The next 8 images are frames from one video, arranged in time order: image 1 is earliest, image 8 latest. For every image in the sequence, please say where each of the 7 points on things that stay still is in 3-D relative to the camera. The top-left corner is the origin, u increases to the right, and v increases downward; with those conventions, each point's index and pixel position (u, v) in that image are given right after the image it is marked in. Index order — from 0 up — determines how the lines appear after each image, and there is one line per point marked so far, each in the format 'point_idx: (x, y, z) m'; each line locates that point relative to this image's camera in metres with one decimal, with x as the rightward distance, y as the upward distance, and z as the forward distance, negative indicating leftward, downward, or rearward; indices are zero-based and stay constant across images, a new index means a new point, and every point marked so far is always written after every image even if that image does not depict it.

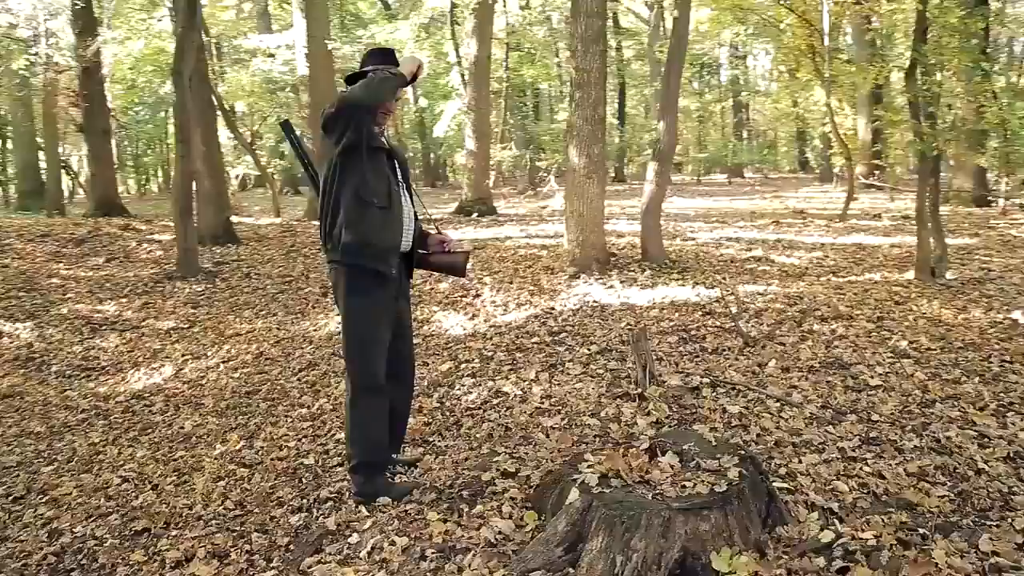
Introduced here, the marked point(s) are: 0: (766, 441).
0: (+1.5, -0.9, +4.7) m
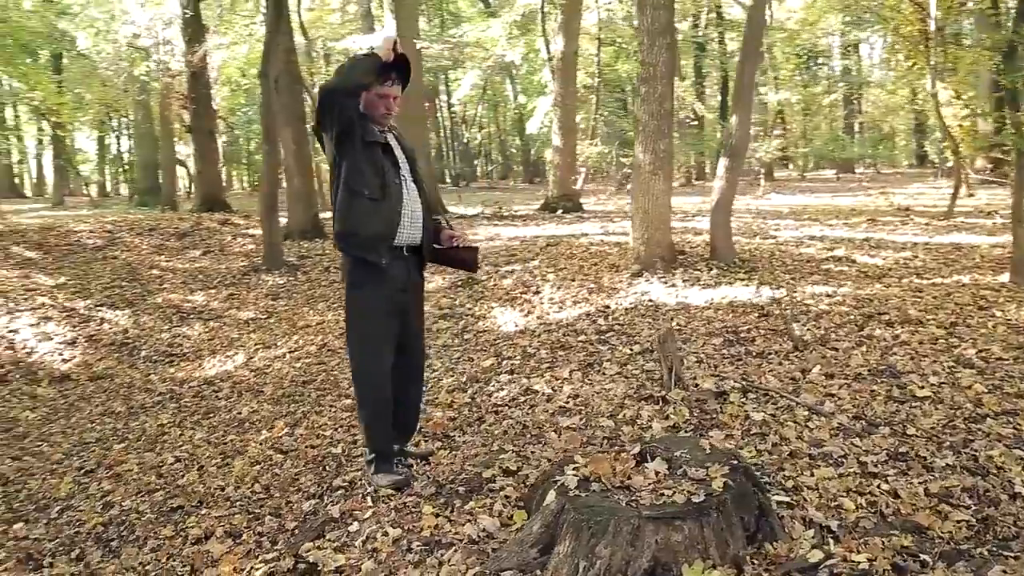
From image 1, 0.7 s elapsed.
0: (+1.5, -1.0, +4.5) m
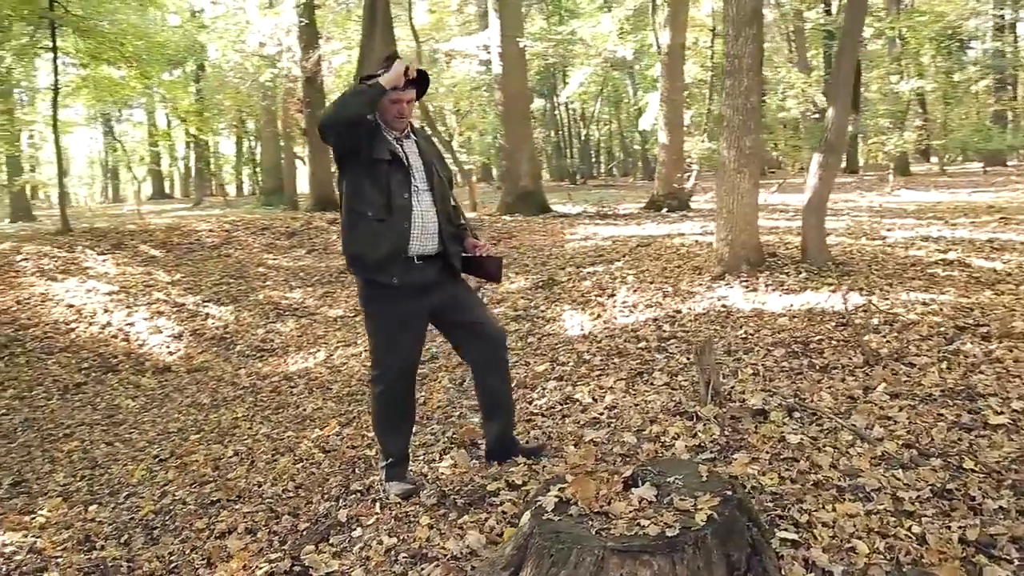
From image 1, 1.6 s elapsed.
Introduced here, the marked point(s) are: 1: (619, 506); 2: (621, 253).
0: (+1.5, -1.0, +4.0) m
1: (+0.5, -1.0, +3.4) m
2: (+1.7, +0.6, +12.0) m
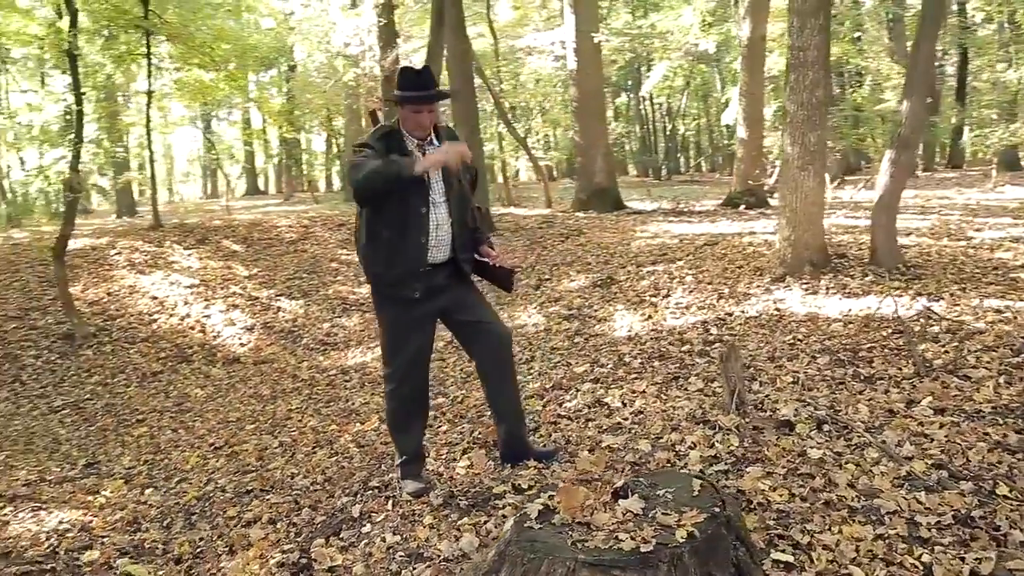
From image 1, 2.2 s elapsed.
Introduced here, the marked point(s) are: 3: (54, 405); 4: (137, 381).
0: (+1.5, -1.0, +3.8) m
1: (+0.4, -1.0, +3.3) m
2: (+2.6, +0.6, +11.7) m
3: (-6.3, -1.6, +10.6) m
4: (-5.4, -1.4, +11.2) m
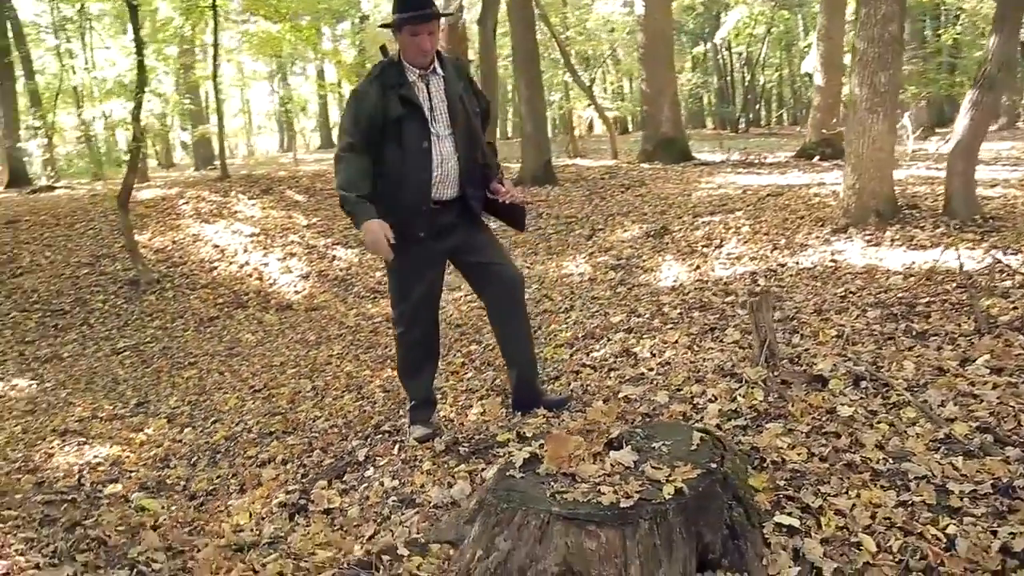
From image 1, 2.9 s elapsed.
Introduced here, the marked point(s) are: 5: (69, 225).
0: (+1.5, -0.8, +3.5) m
1: (+0.3, -0.7, +3.1) m
2: (+3.4, +1.2, +11.1) m
3: (-5.6, -0.8, +11.0) m
4: (-4.7, -0.6, +11.5) m
5: (-8.7, +1.2, +15.3) m
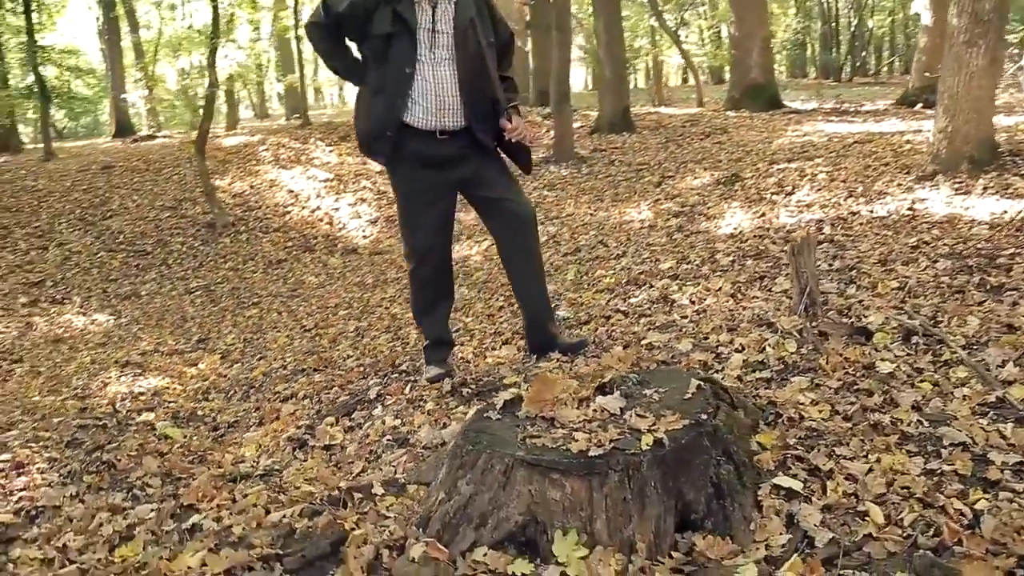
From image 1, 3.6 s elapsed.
0: (+1.4, -0.5, +3.1) m
1: (+0.2, -0.5, +2.8) m
2: (+4.3, +1.9, +10.3) m
3: (-4.7, +0.1, +11.4) m
4: (-3.8, +0.3, +11.7) m
5: (-7.3, +2.4, +15.8) m
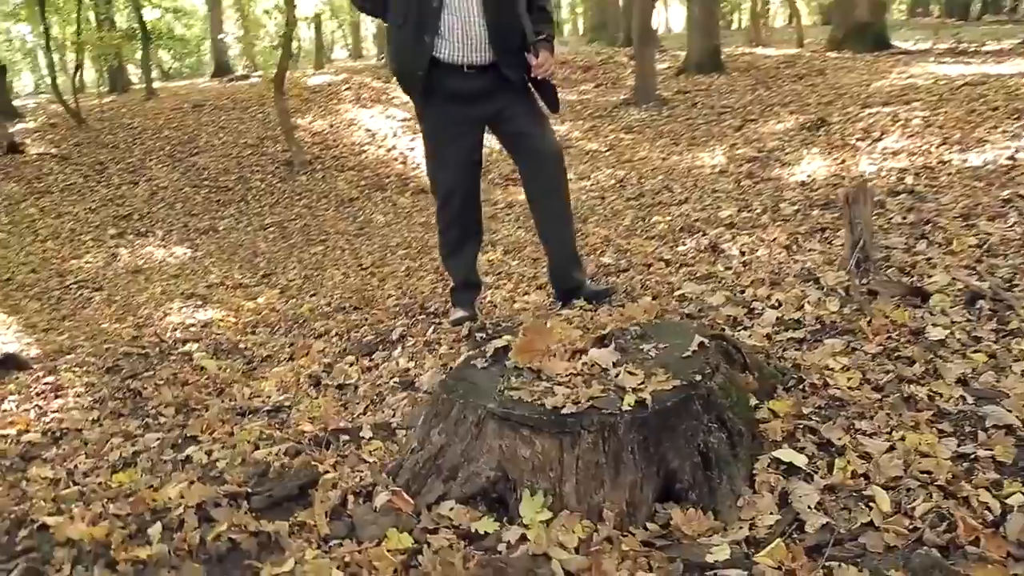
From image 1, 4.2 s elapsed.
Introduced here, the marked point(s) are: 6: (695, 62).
0: (+1.4, -0.4, +2.7) m
1: (+0.1, -0.3, +2.6) m
2: (+5.1, +2.4, +9.4) m
3: (-3.7, +1.0, +11.6) m
4: (-2.7, +1.3, +11.8) m
5: (-5.6, +3.8, +16.2) m
6: (+3.4, +4.3, +14.5) m
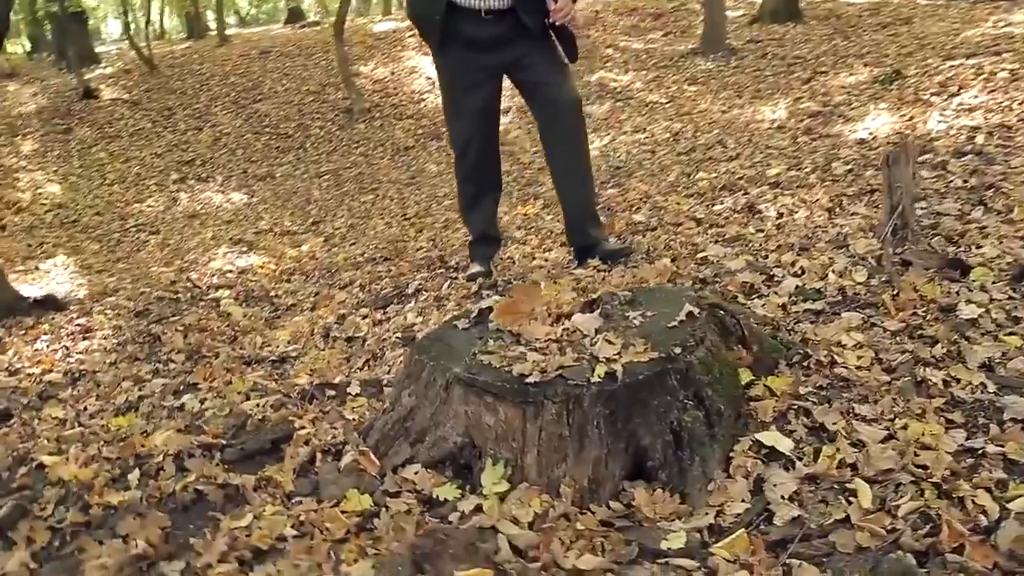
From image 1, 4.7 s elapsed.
0: (+1.3, -0.3, +2.5) m
1: (+0.1, -0.1, +2.5) m
2: (+5.8, +2.7, +8.6) m
3: (-2.9, +1.8, +11.7) m
4: (-1.9, +2.1, +11.8) m
5: (-4.3, +4.9, +16.2) m
6: (+4.6, +5.0, +13.7) m
